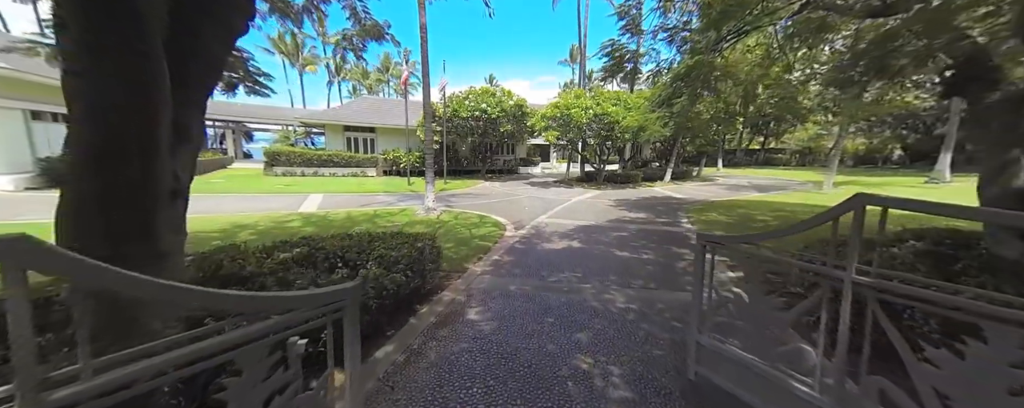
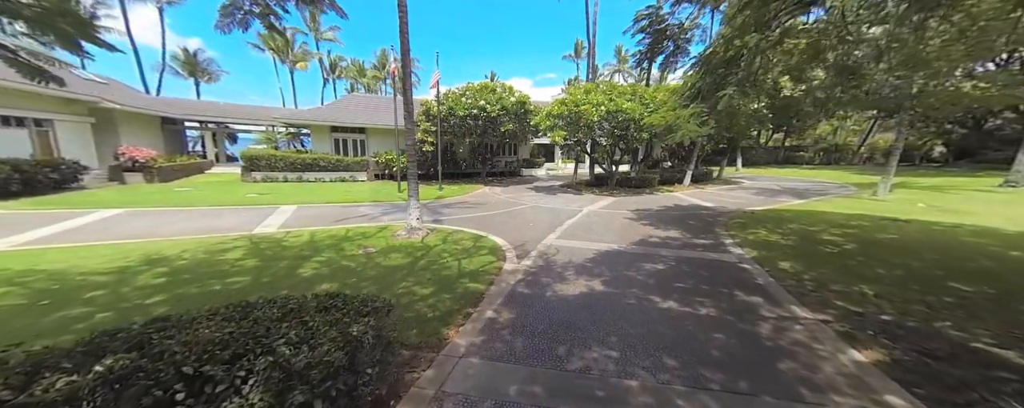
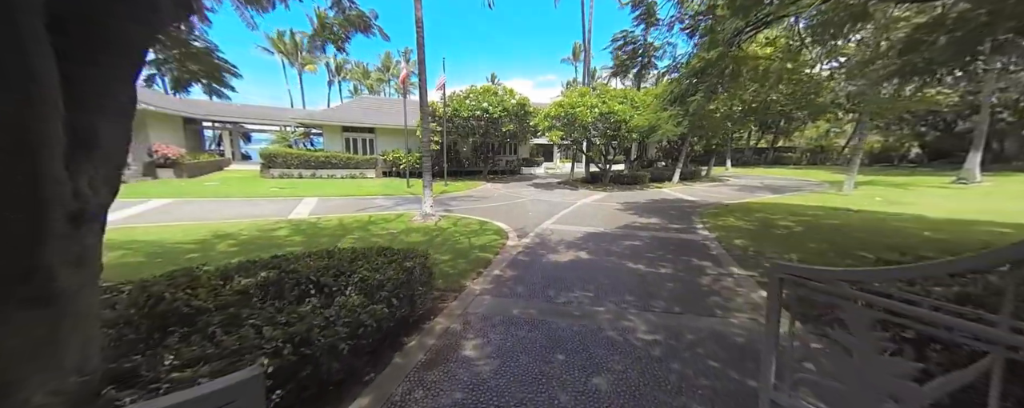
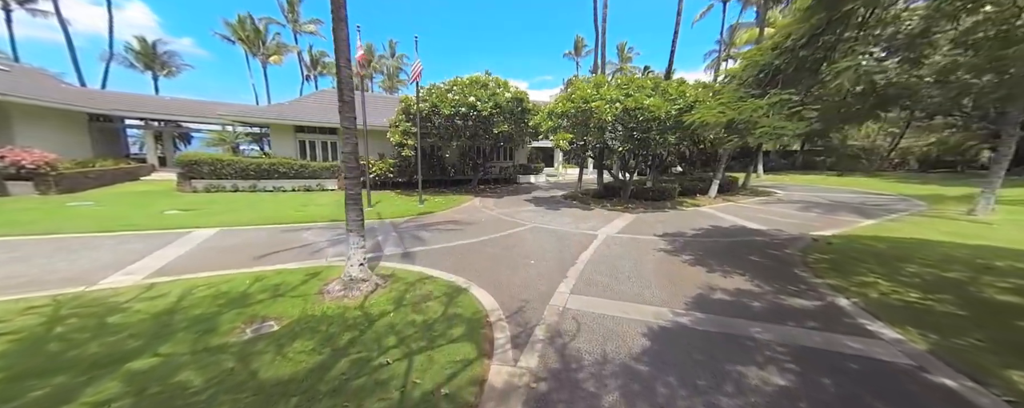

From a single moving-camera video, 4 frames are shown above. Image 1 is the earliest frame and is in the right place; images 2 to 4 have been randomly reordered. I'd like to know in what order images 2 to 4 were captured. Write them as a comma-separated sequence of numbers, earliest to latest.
3, 2, 4
